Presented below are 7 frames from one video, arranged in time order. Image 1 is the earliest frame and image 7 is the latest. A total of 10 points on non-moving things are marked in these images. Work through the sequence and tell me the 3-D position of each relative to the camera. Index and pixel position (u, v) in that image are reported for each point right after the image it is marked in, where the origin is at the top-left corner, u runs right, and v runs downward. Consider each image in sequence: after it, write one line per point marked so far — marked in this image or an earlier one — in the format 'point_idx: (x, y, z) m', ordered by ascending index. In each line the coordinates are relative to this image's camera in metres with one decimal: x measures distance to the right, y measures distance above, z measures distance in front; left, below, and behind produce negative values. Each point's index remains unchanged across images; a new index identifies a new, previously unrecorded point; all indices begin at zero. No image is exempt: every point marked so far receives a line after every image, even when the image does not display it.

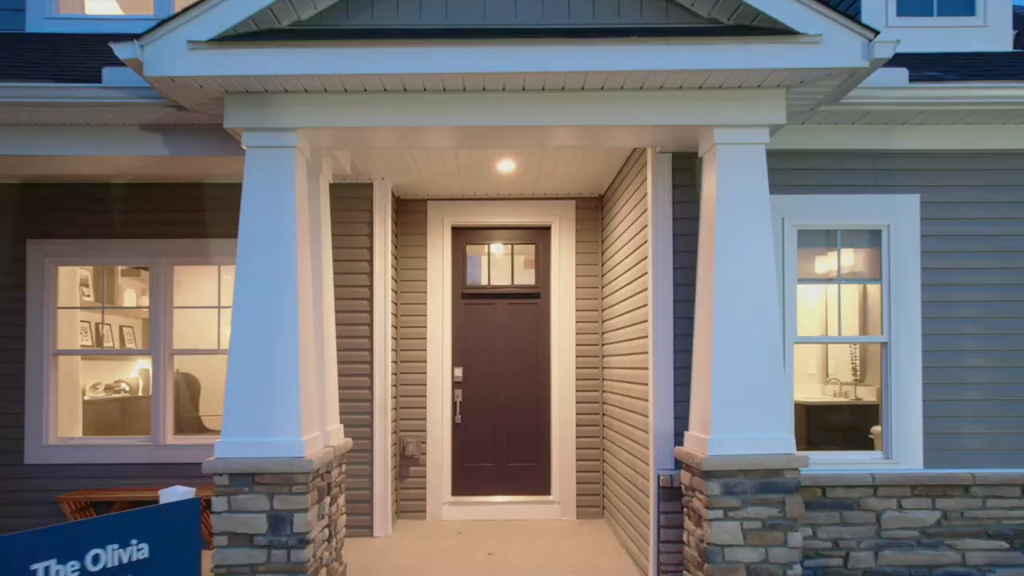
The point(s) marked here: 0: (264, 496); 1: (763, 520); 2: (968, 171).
0: (-1.1, -0.9, +4.0) m
1: (+1.1, -1.0, +4.0) m
2: (+2.5, +0.7, +4.8) m
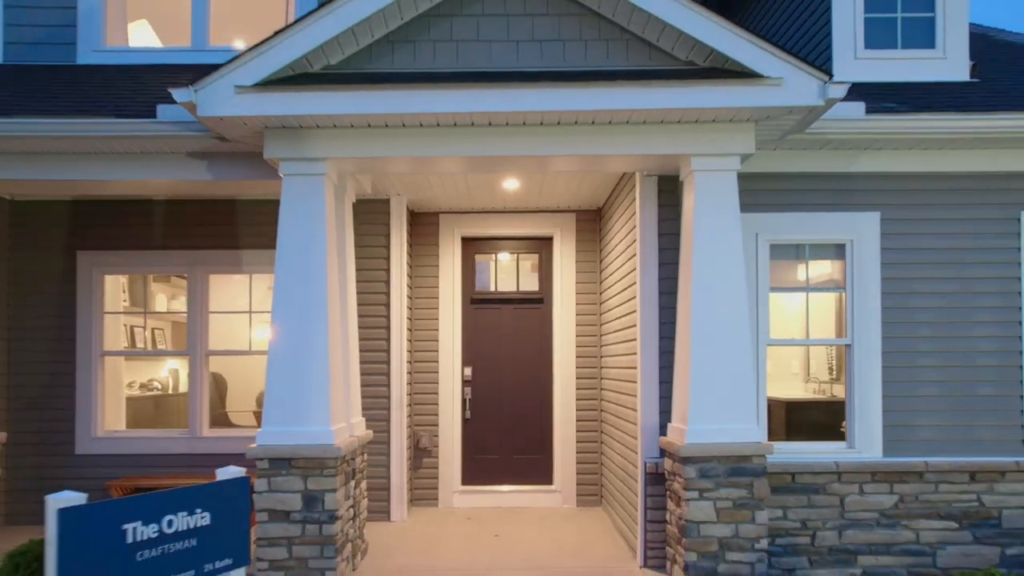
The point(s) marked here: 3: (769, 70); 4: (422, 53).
0: (-1.1, -1.0, +4.6) m
1: (+1.2, -1.1, +4.6) m
2: (+2.5, +0.6, +5.4) m
3: (+1.3, +1.1, +4.4) m
4: (-0.5, +1.2, +4.8) m
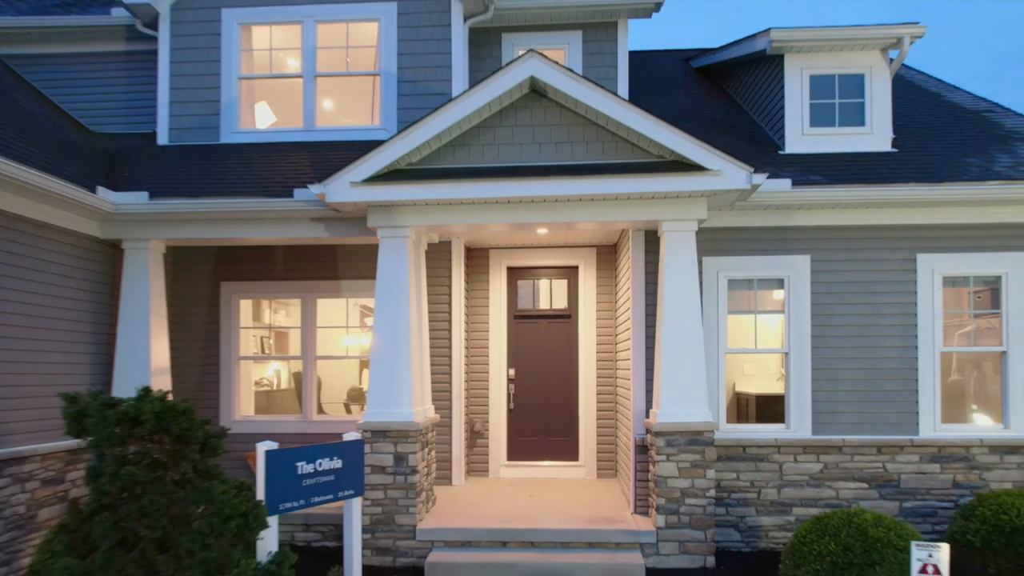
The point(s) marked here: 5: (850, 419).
0: (-0.9, -1.2, +6.7) m
1: (+1.3, -1.3, +6.6) m
2: (+2.7, +0.4, +7.3) m
3: (+1.4, +0.9, +6.4) m
4: (-0.3, +1.0, +6.9) m
5: (+2.8, -1.1, +7.2) m
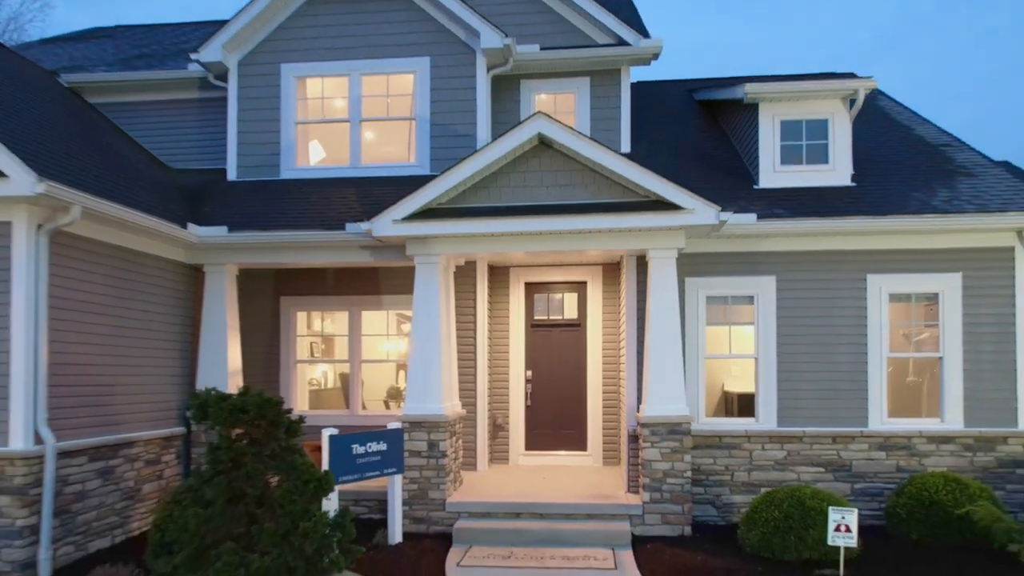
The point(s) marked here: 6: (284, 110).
0: (-0.8, -1.3, +8.2) m
1: (+1.5, -1.4, +8.0) m
2: (+2.9, +0.3, +8.7) m
3: (+1.5, +0.7, +7.8) m
4: (-0.2, +0.9, +8.3) m
5: (+2.9, -1.2, +8.6) m
6: (-2.7, +2.1, +10.6) m
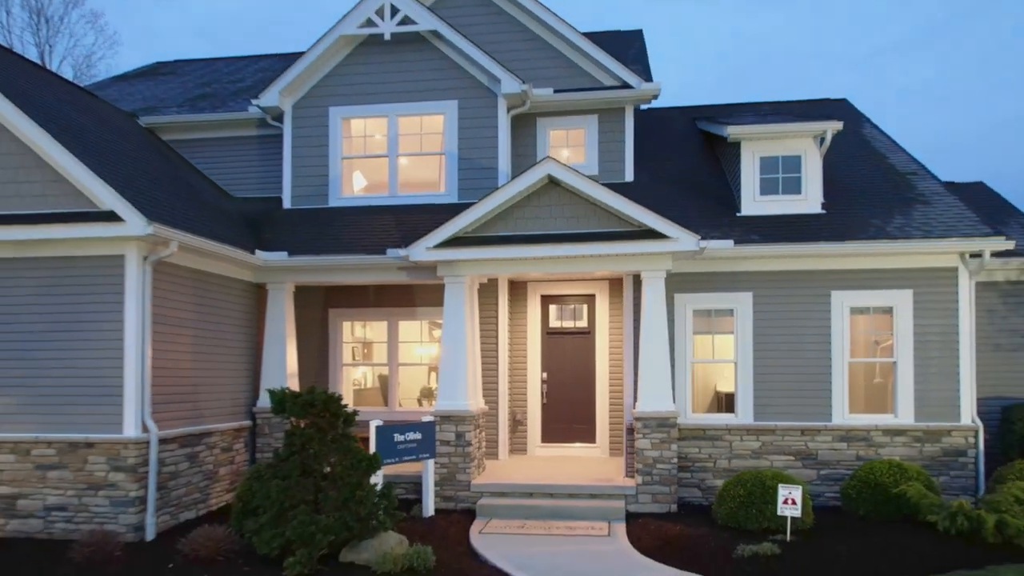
0: (-0.6, -1.5, +9.8) m
1: (+1.6, -1.6, +9.5) m
2: (+3.0, +0.1, +10.1) m
3: (+1.7, +0.6, +9.3) m
4: (0.0, +0.7, +9.9) m
5: (+3.1, -1.4, +10.0) m
6: (-2.5, +1.9, +12.2) m
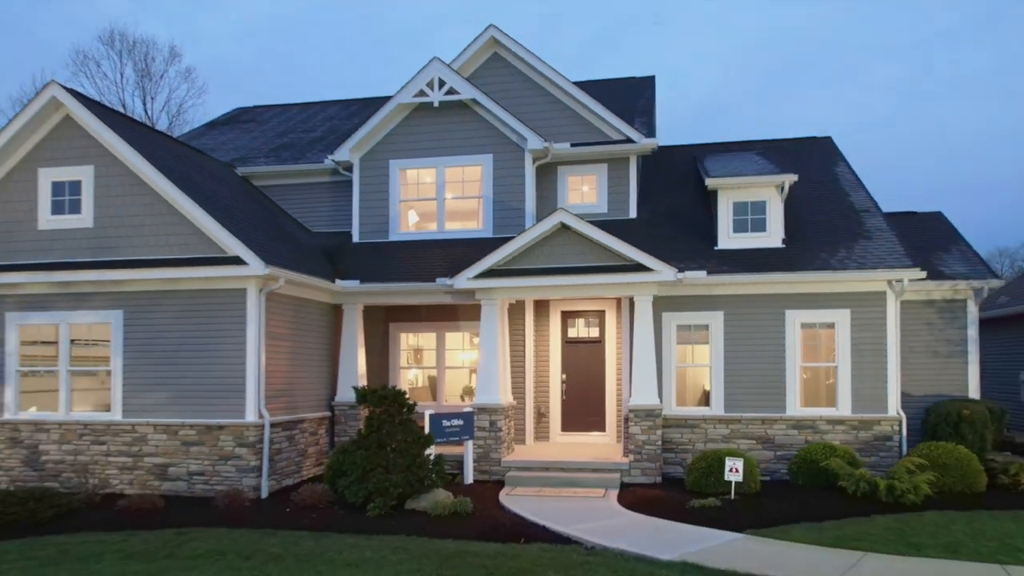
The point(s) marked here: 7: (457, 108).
0: (-0.3, -1.8, +12.7) m
1: (+1.9, -1.9, +12.3) m
2: (+3.4, -0.2, +12.8) m
3: (+1.9, +0.3, +12.1) m
4: (+0.3, +0.4, +12.7) m
5: (+3.4, -1.7, +12.7) m
6: (-2.1, +1.6, +15.2) m
7: (-0.9, +3.1, +15.0) m
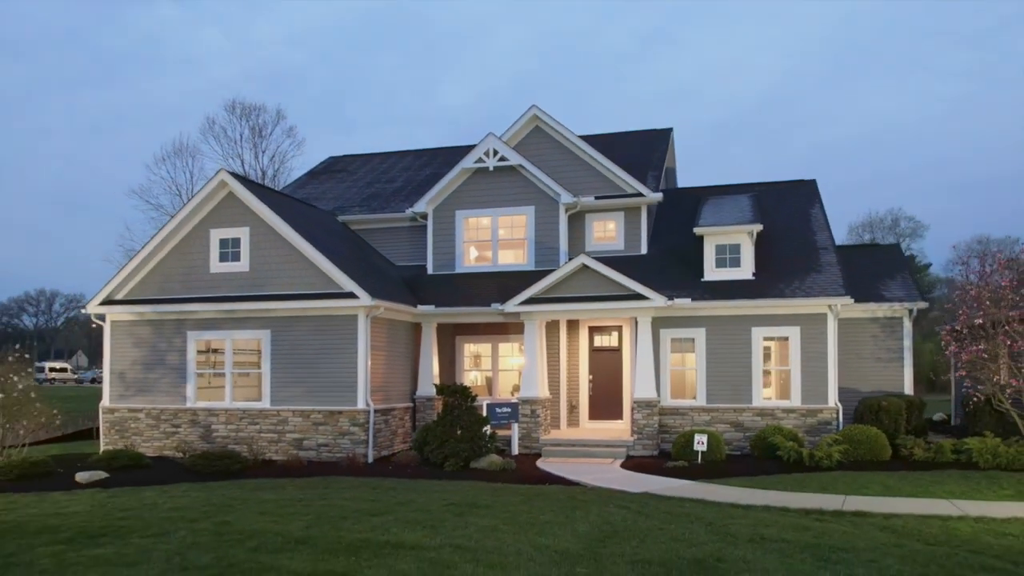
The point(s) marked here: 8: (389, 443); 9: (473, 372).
0: (+0.3, -2.3, +17.1) m
1: (+2.5, -2.3, +16.6) m
2: (+4.0, -0.6, +17.0) m
3: (+2.6, -0.2, +16.4) m
4: (+1.0, 0.0, +17.2) m
5: (+4.0, -2.1, +16.9) m
6: (-1.2, +1.2, +19.8) m
7: (-0.1, +2.6, +19.6) m
8: (-2.4, -3.0, +16.9) m
9: (-0.8, -1.9, +19.8) m
